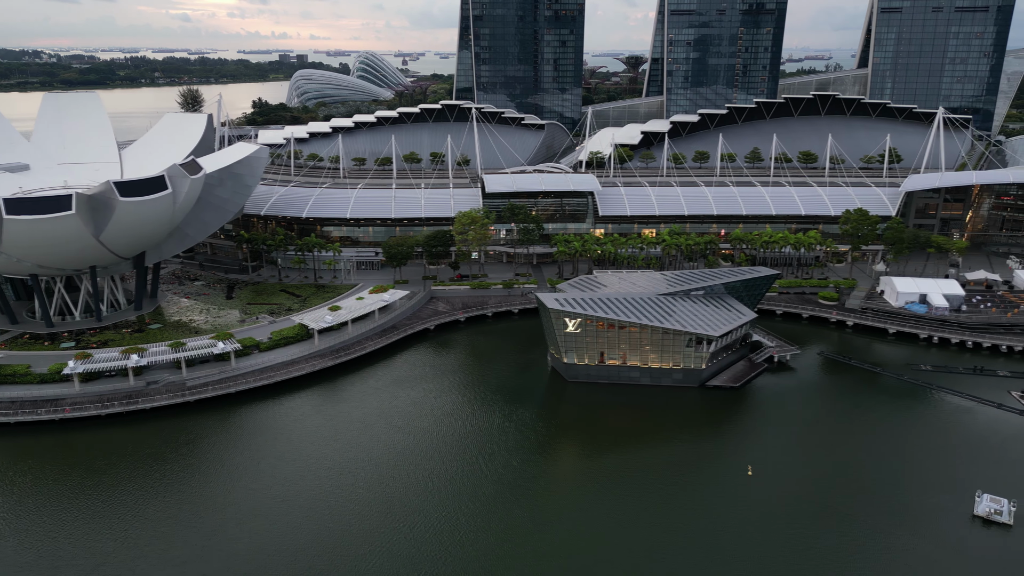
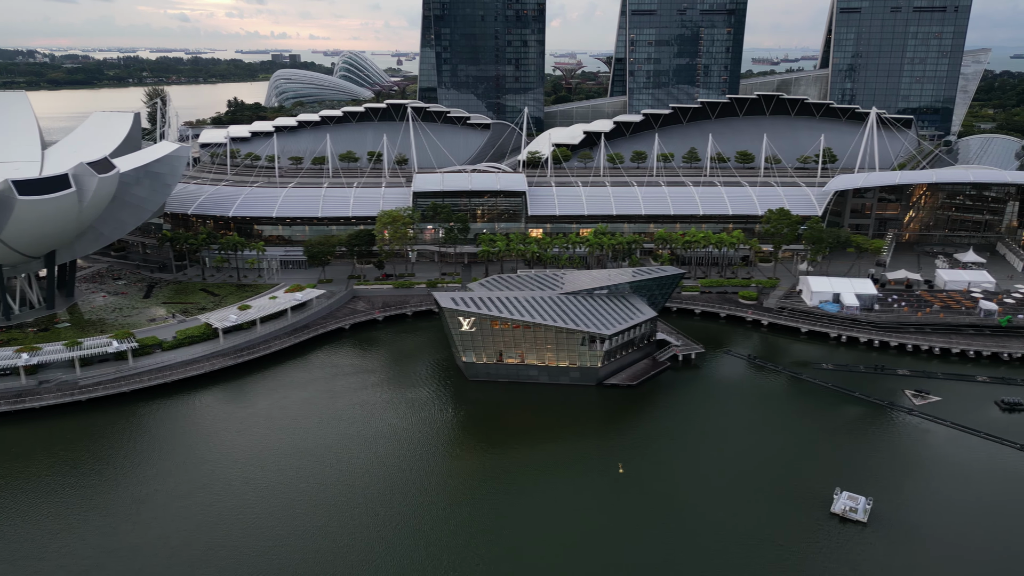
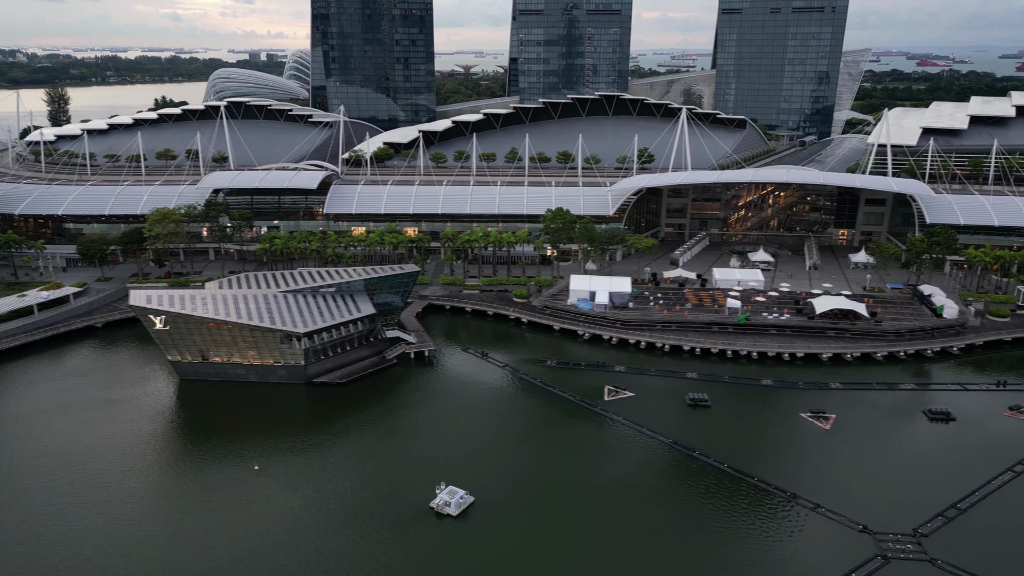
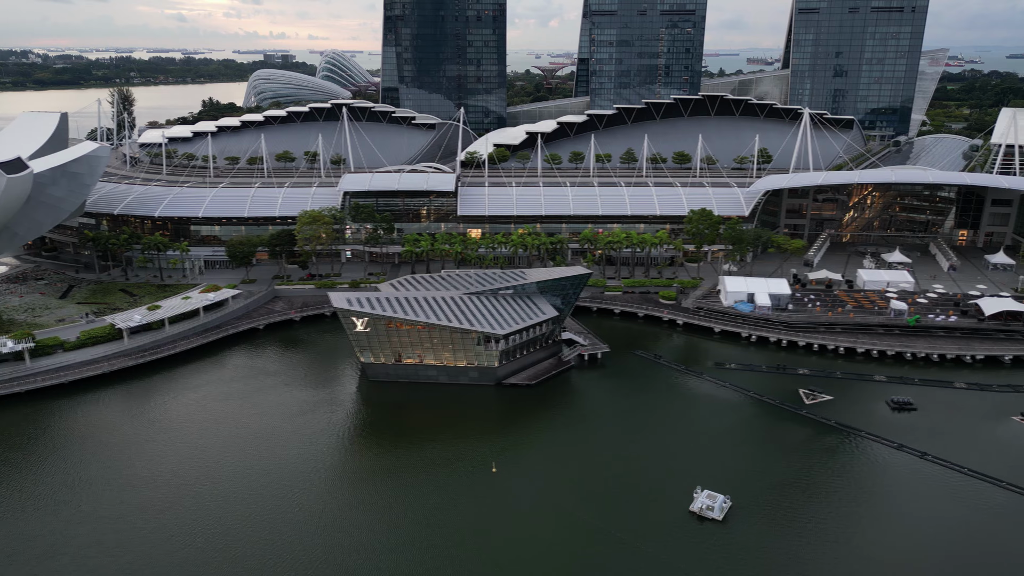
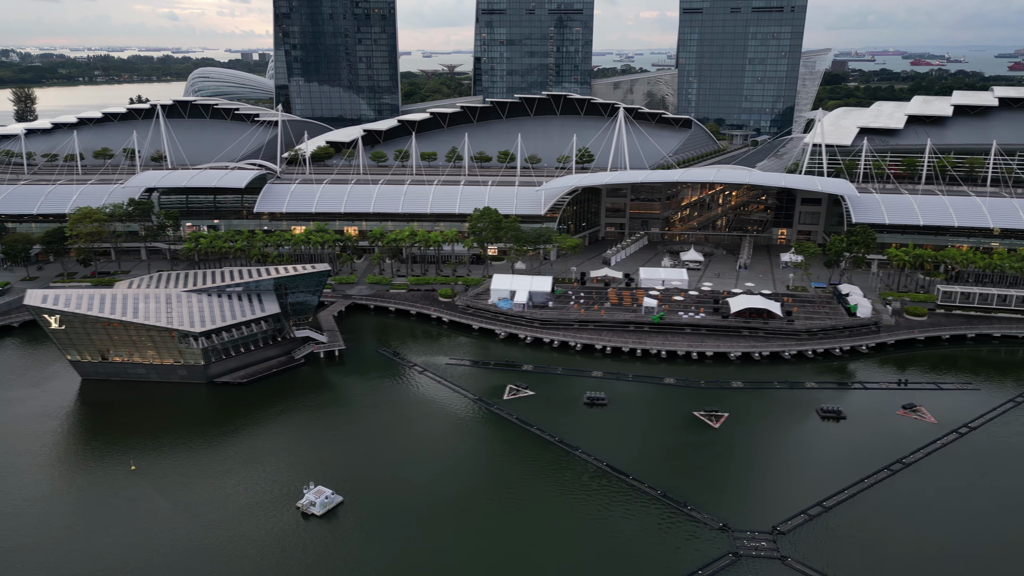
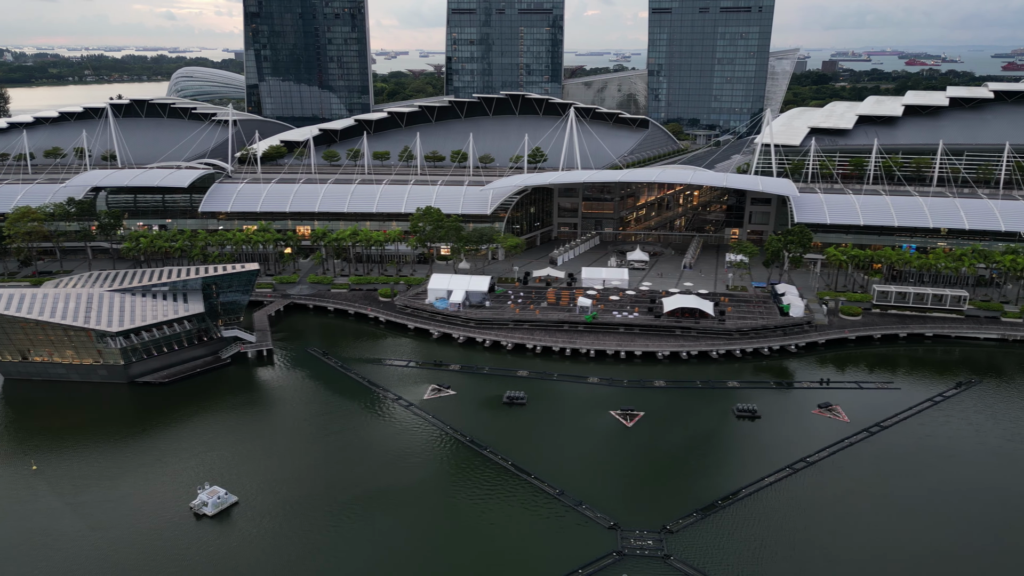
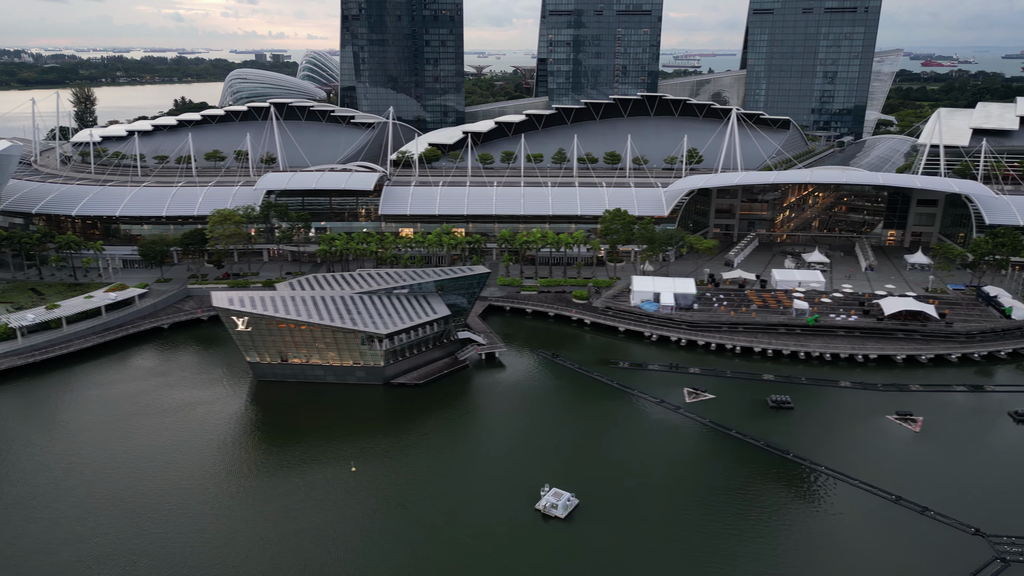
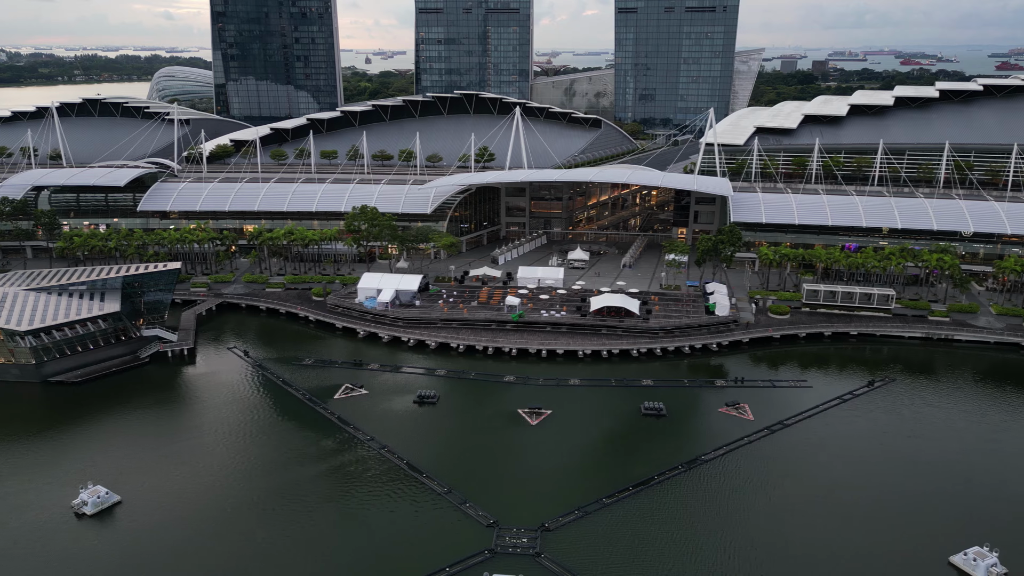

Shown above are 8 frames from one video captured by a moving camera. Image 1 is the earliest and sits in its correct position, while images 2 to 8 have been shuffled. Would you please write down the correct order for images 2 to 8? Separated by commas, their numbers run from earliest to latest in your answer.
2, 4, 7, 3, 5, 6, 8
